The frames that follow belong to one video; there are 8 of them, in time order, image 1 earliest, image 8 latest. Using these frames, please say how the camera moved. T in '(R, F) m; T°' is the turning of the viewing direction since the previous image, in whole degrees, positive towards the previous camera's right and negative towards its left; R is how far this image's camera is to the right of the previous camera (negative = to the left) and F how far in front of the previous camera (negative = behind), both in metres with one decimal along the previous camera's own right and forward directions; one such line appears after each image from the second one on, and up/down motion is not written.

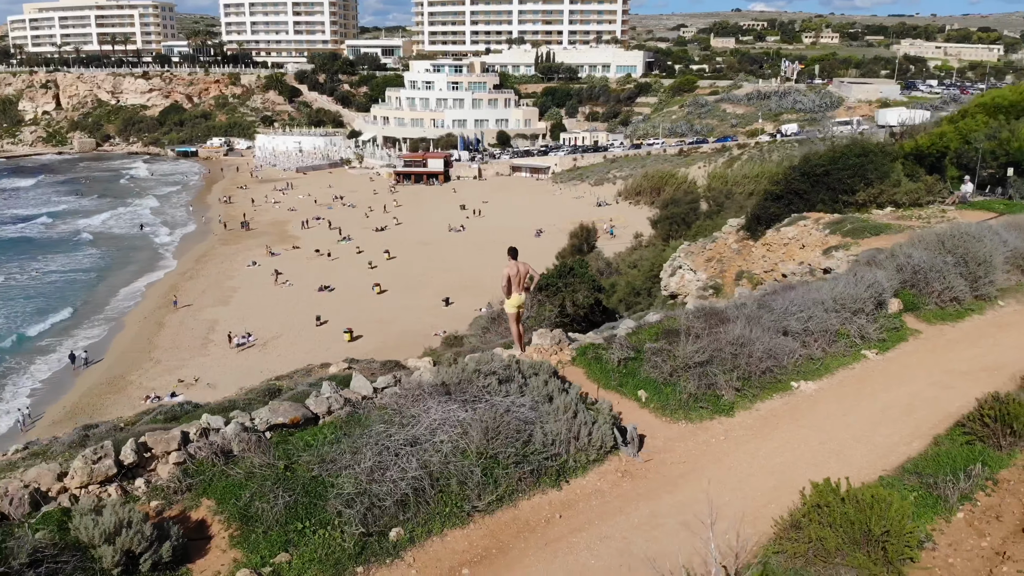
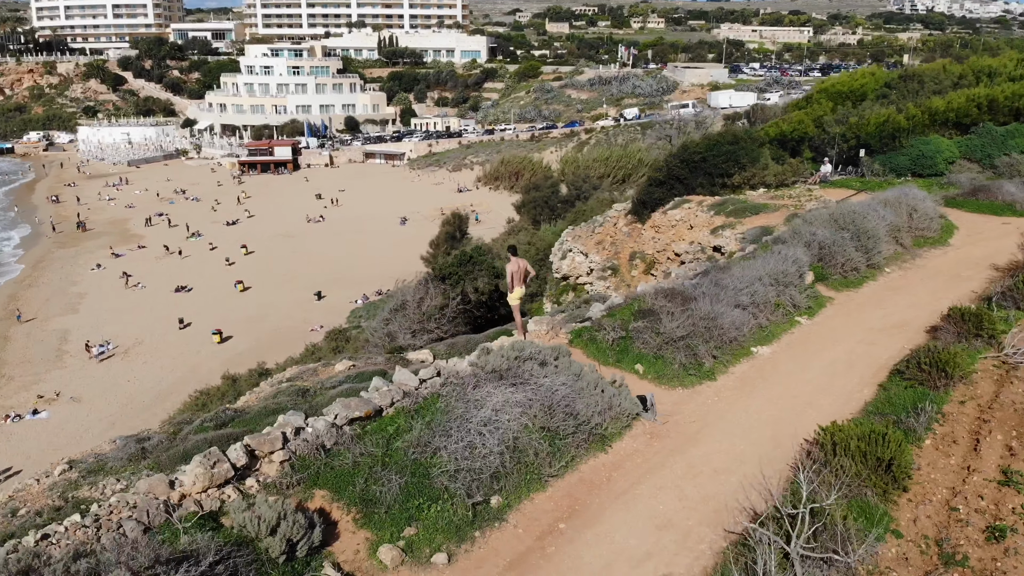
(-1.7, -0.7) m; +11°
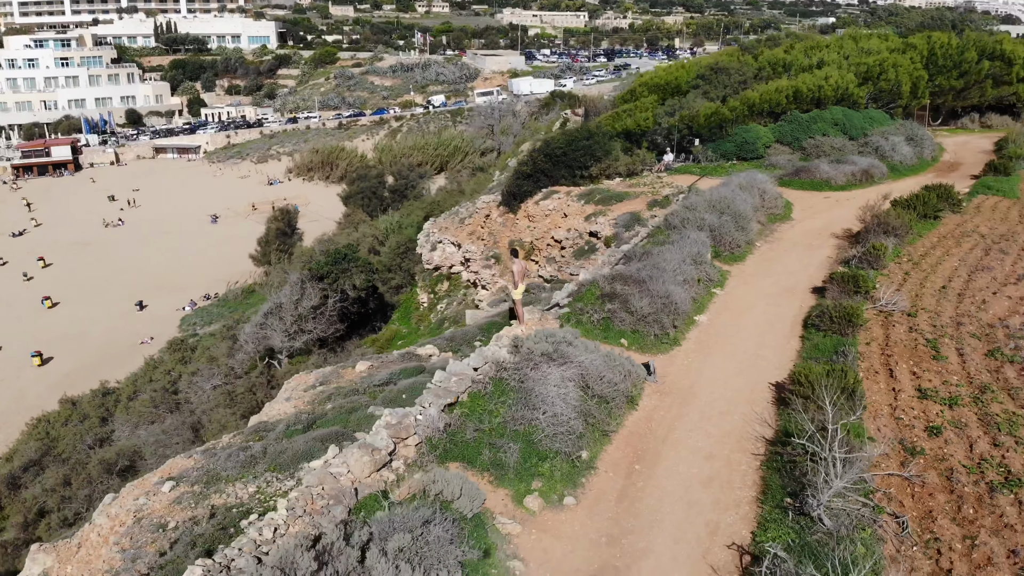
(-2.6, -1.3) m; +14°
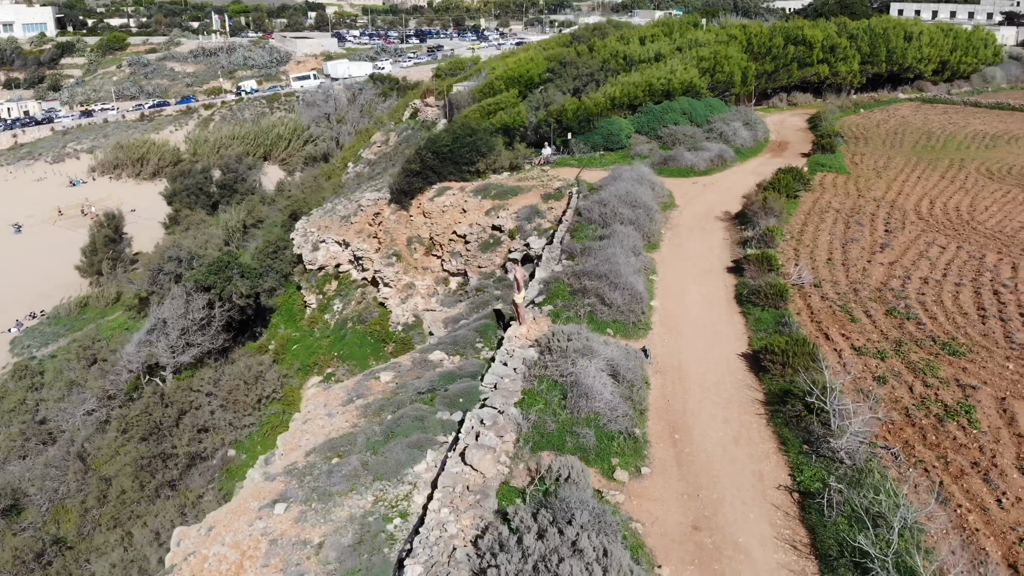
(-2.8, -1.1) m; +13°
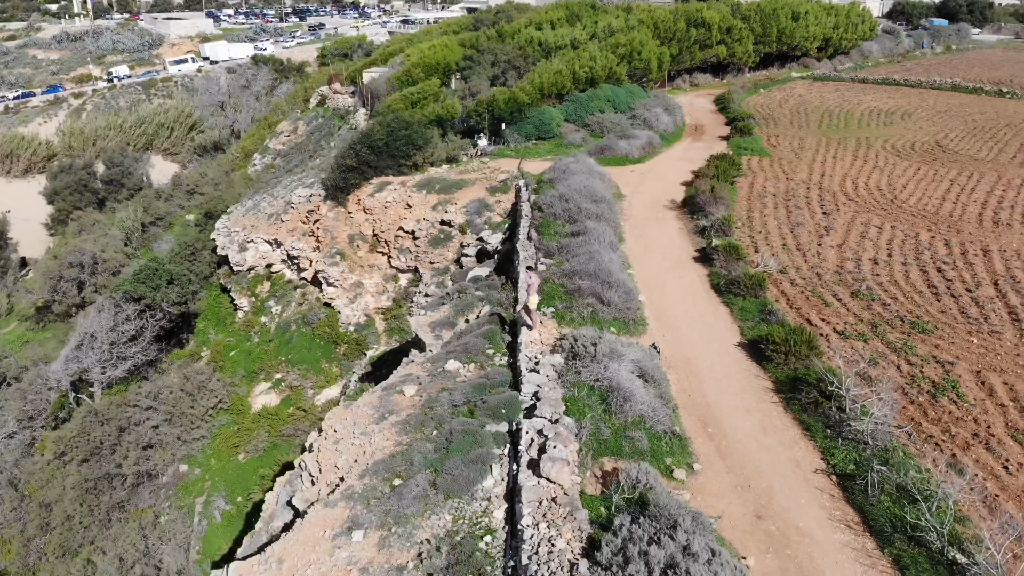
(-1.9, -0.2) m; +8°
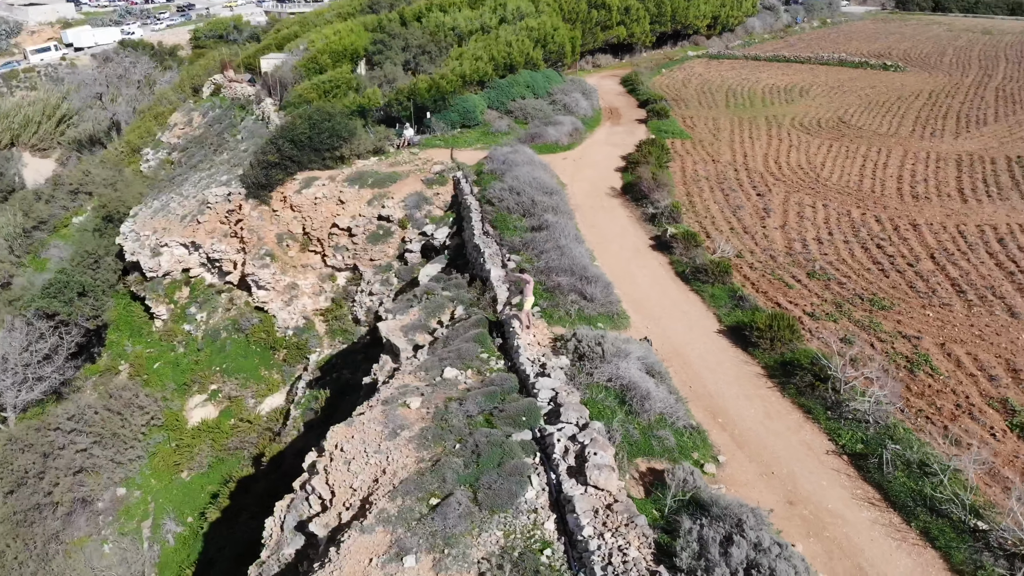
(-1.7, +0.1) m; +8°
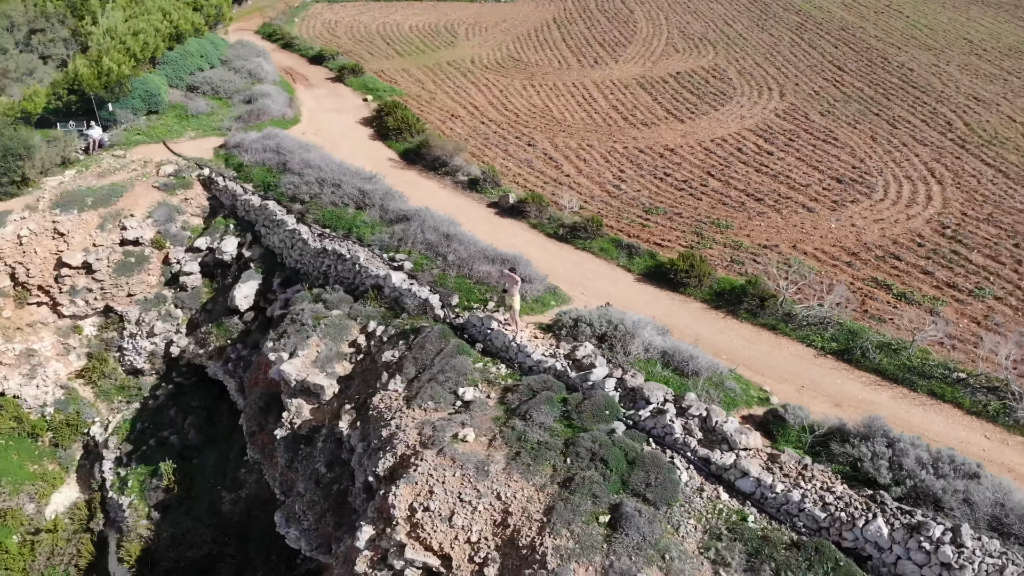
(-6.0, +1.8) m; +30°
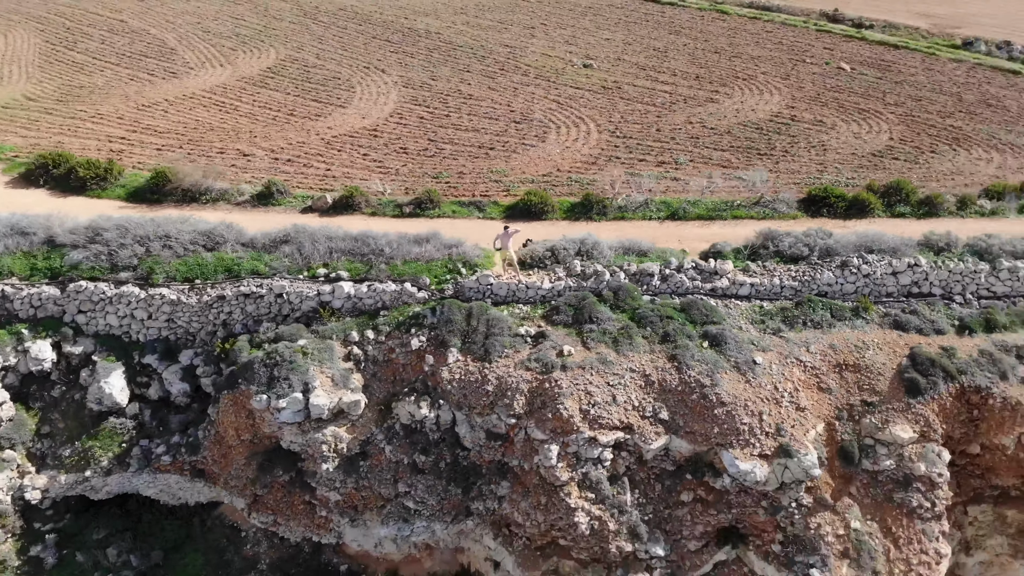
(-10.3, +1.0) m; +40°
